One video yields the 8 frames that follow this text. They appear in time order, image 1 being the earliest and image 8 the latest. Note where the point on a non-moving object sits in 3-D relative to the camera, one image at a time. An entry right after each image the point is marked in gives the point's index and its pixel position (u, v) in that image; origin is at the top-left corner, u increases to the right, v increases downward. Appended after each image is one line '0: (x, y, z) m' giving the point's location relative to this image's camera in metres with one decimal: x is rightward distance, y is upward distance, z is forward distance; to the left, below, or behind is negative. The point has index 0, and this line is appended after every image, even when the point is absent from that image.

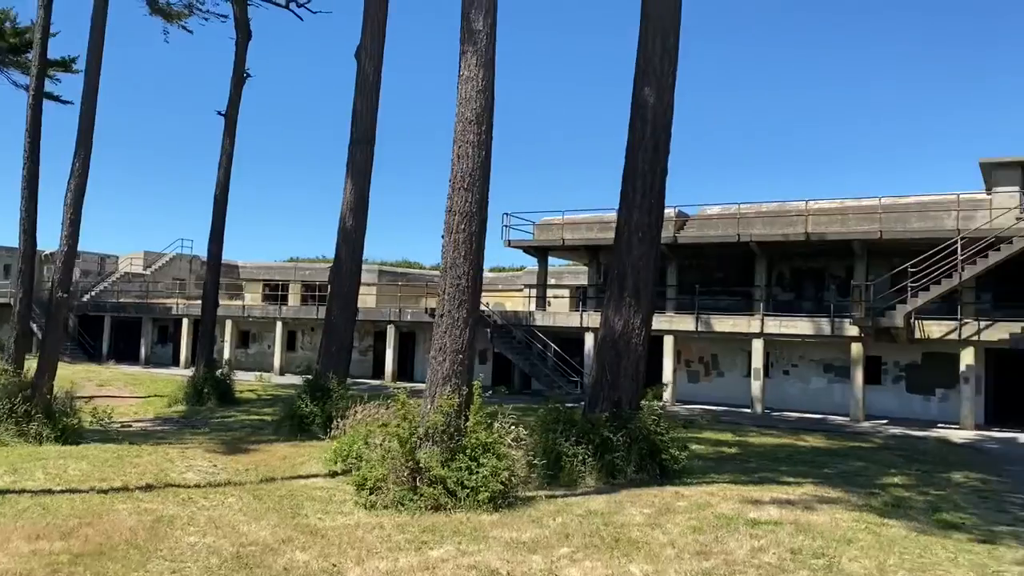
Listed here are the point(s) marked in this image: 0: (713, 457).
0: (+3.8, -3.2, +16.3) m
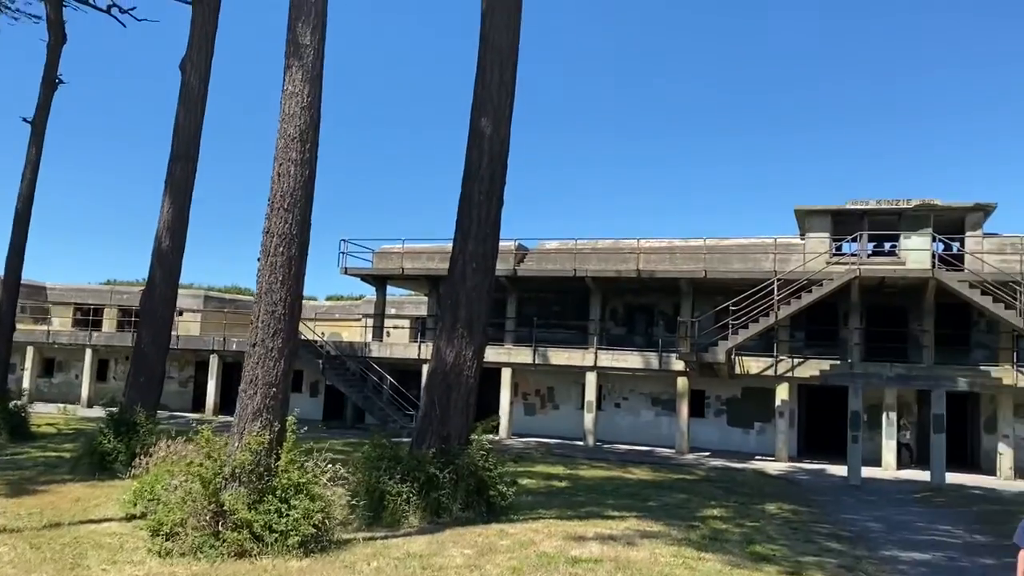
0: (+0.6, -3.8, +16.2) m
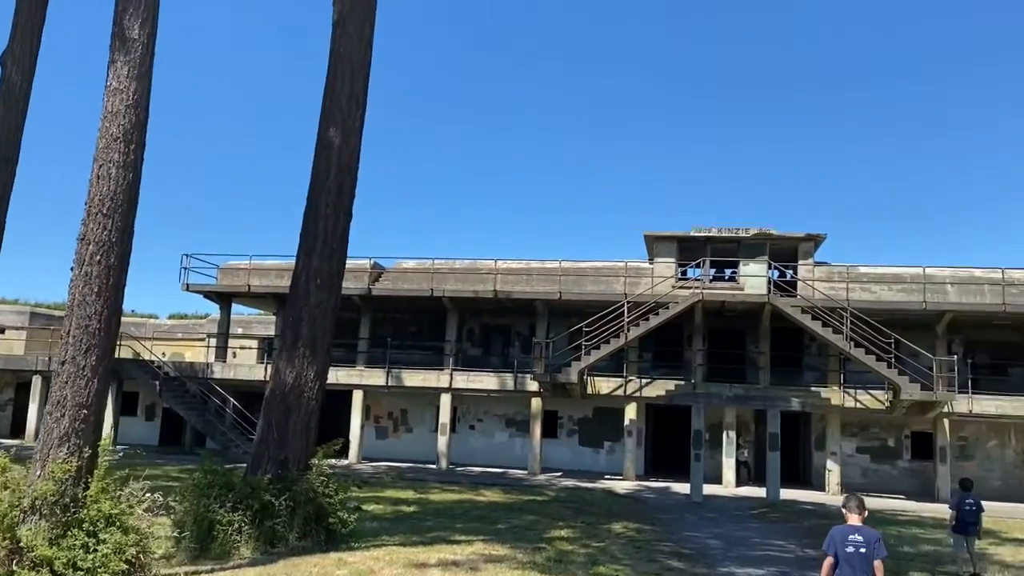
0: (-2.2, -4.2, +15.7) m
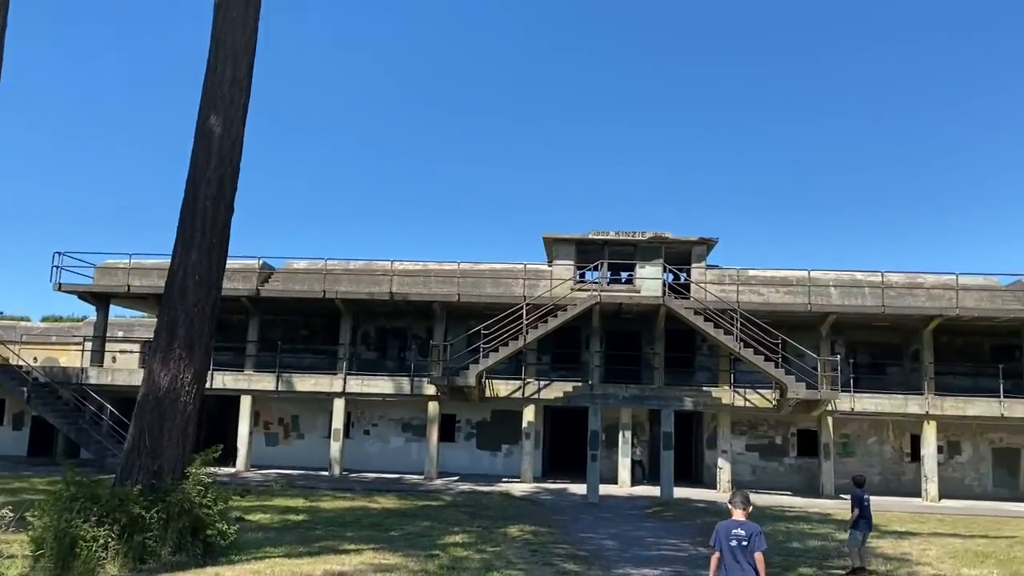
0: (-4.1, -4.1, +15.0) m
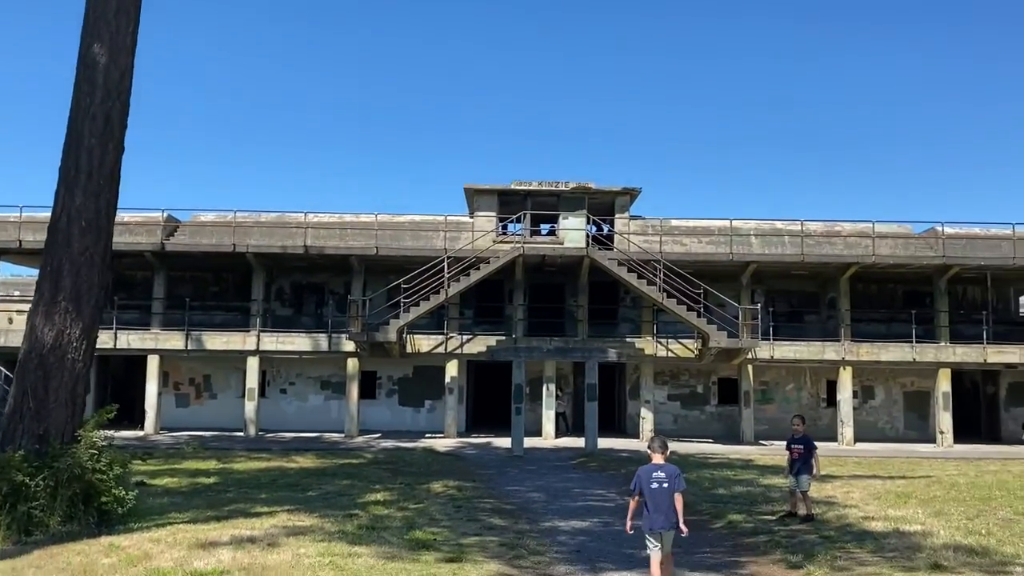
0: (-5.3, -3.3, +14.1) m
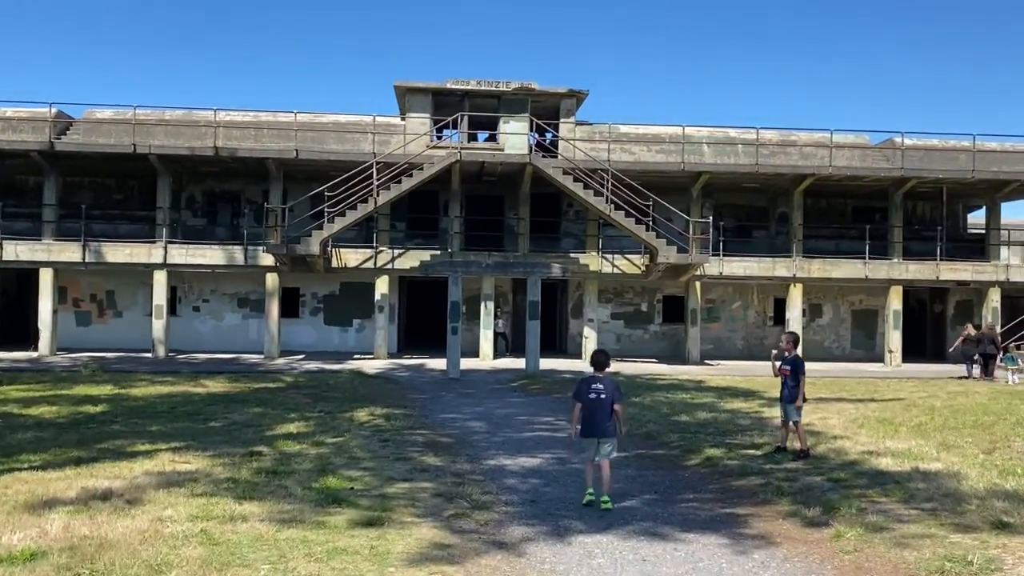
0: (-6.2, -1.9, +11.9) m
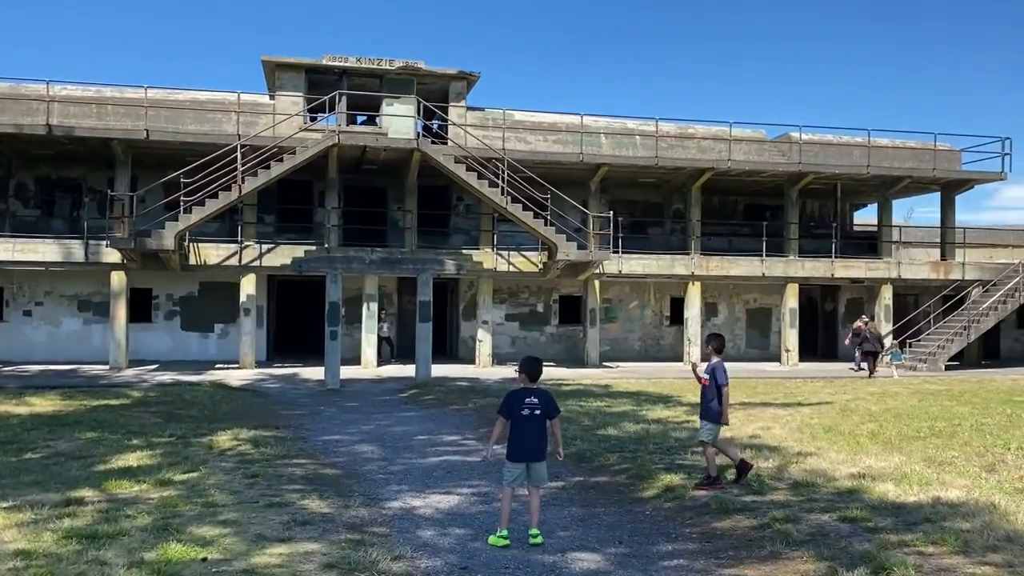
0: (-7.3, -1.8, +9.0) m
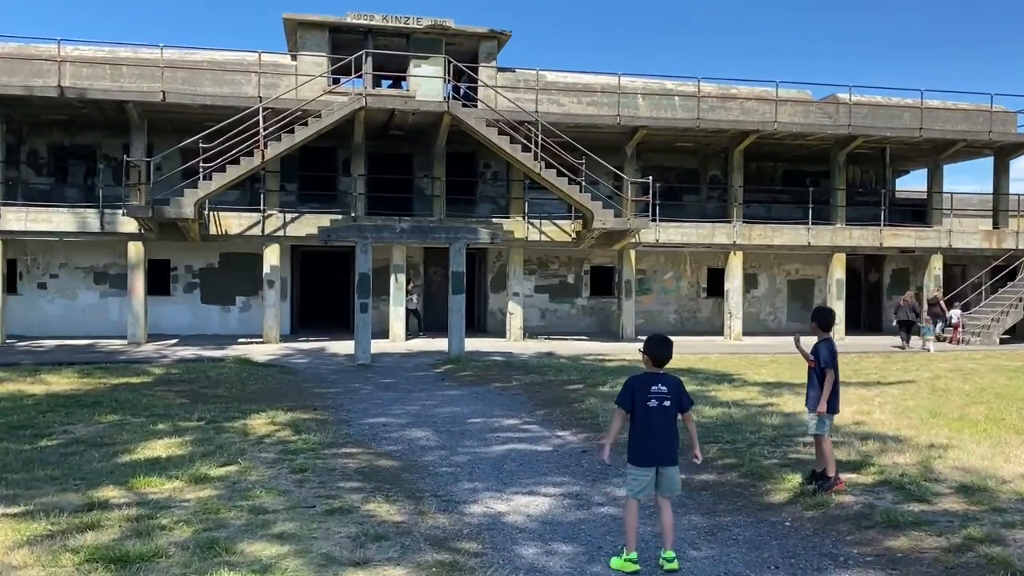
0: (-6.6, -1.5, +7.9) m
